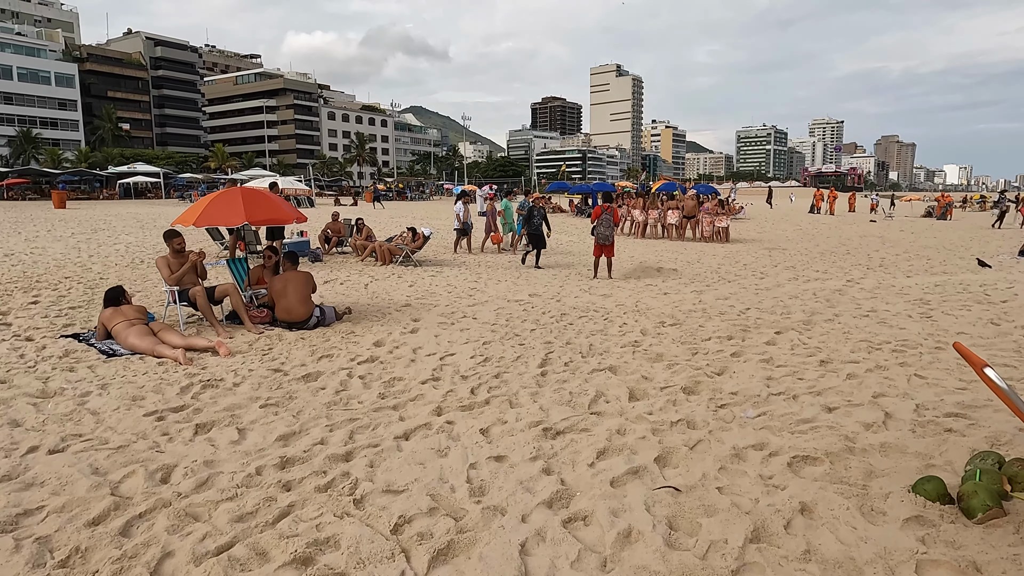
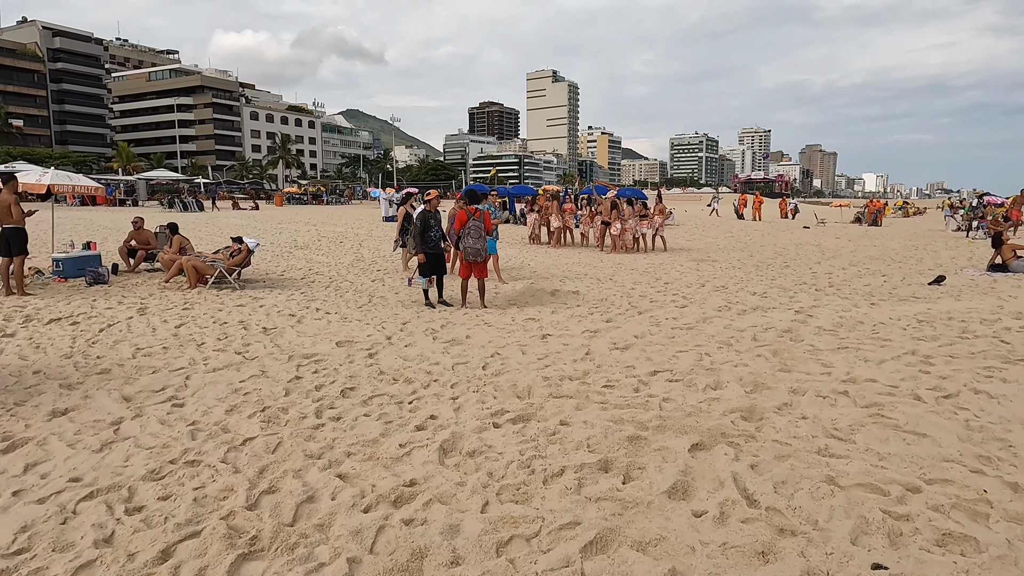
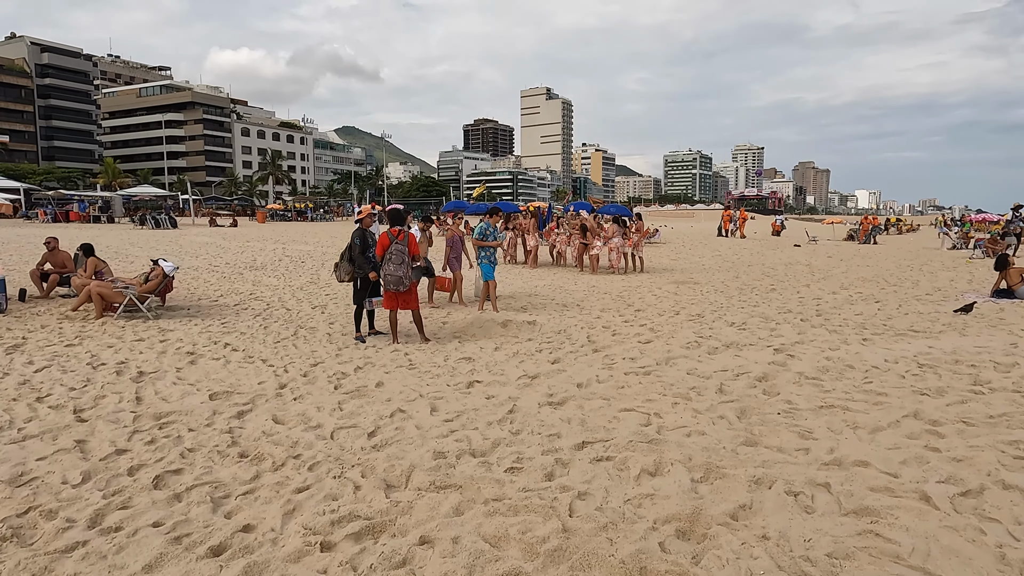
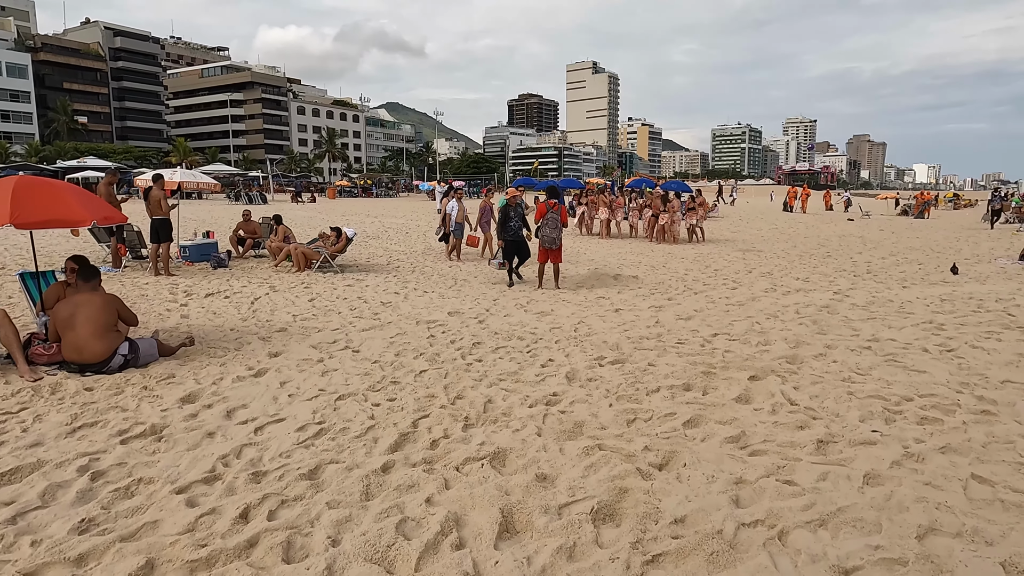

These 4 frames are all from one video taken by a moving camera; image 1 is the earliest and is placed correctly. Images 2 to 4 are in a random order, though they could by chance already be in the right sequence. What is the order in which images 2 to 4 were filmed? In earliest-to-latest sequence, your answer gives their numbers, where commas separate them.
4, 2, 3
